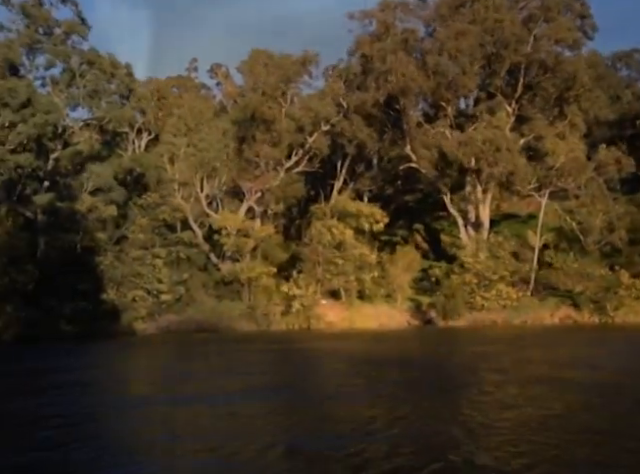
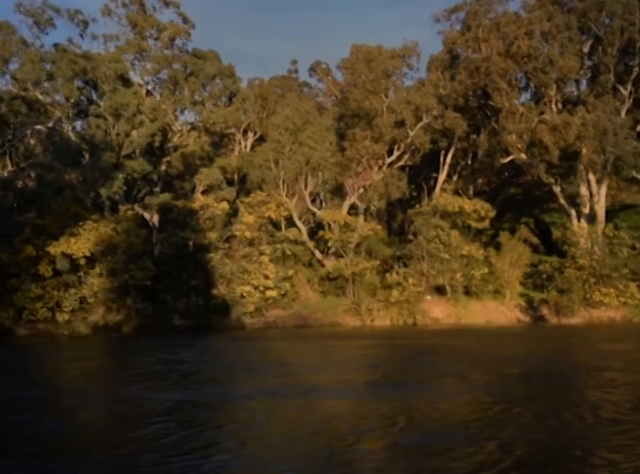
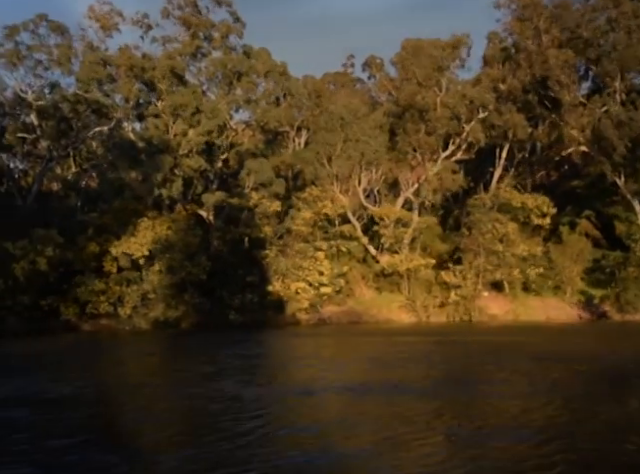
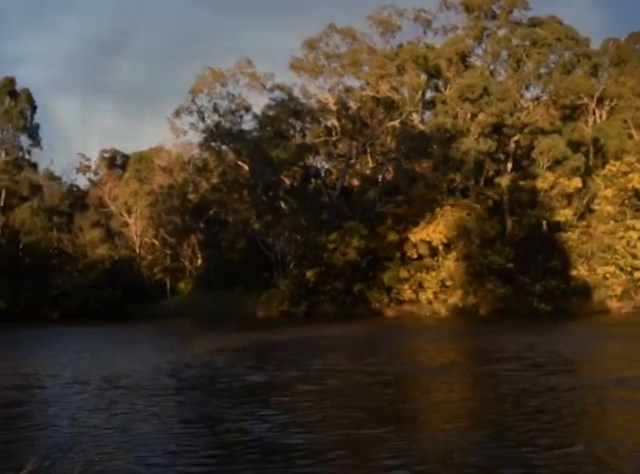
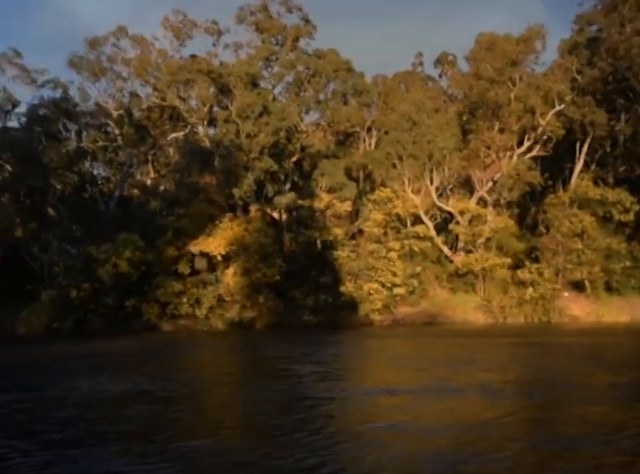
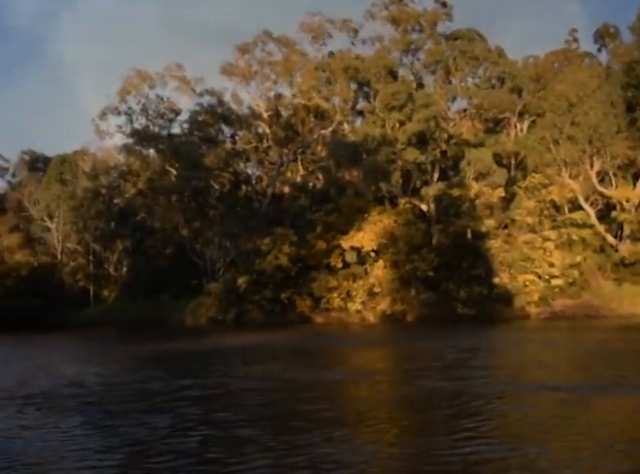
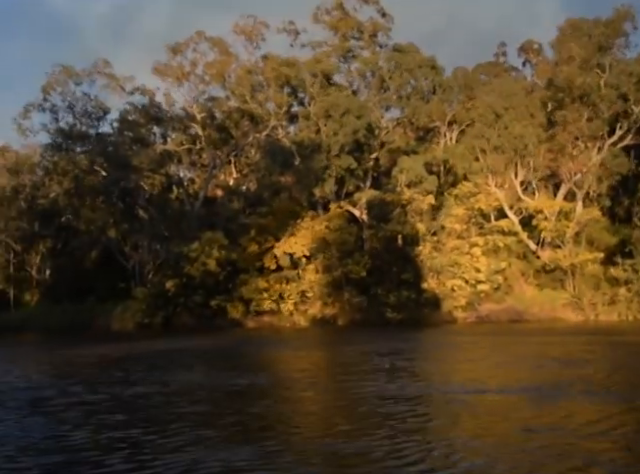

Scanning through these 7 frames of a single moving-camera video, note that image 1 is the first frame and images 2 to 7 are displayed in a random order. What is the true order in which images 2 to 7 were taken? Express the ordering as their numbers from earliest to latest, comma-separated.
2, 3, 5, 7, 6, 4
